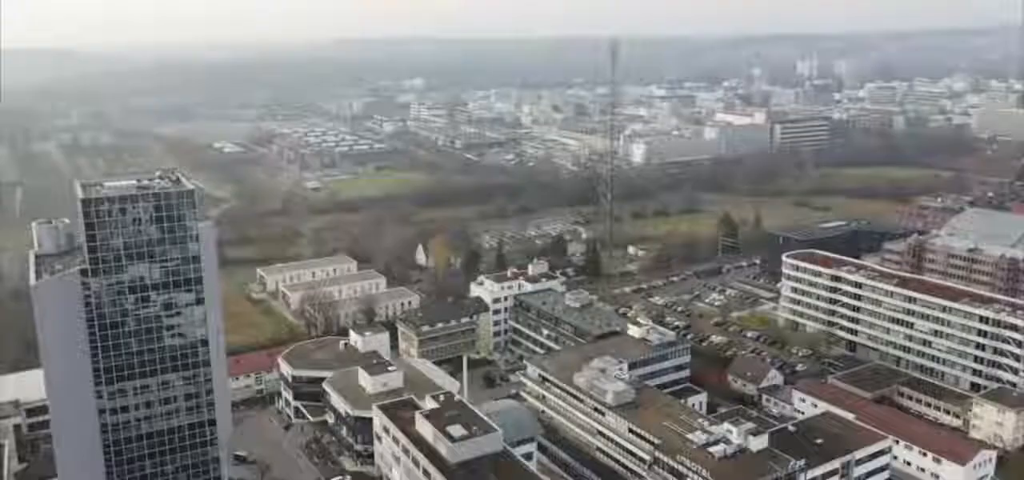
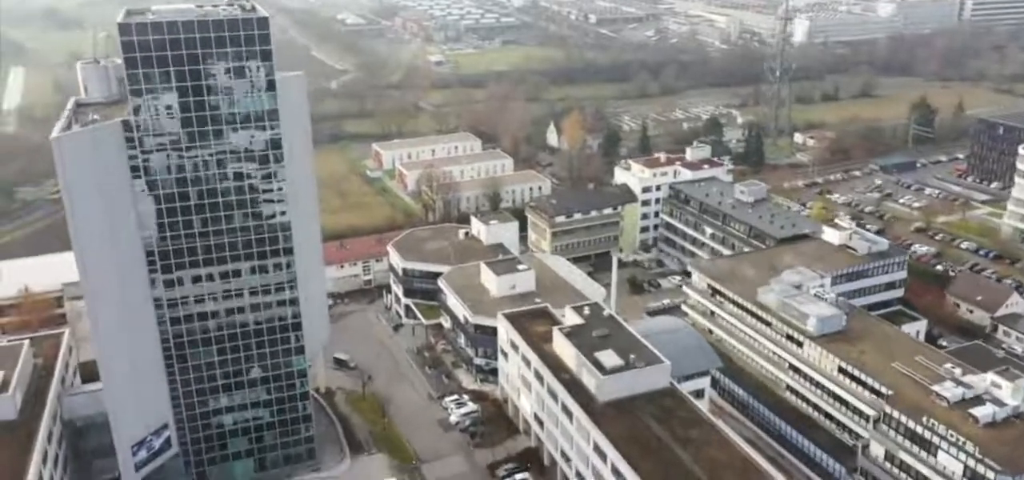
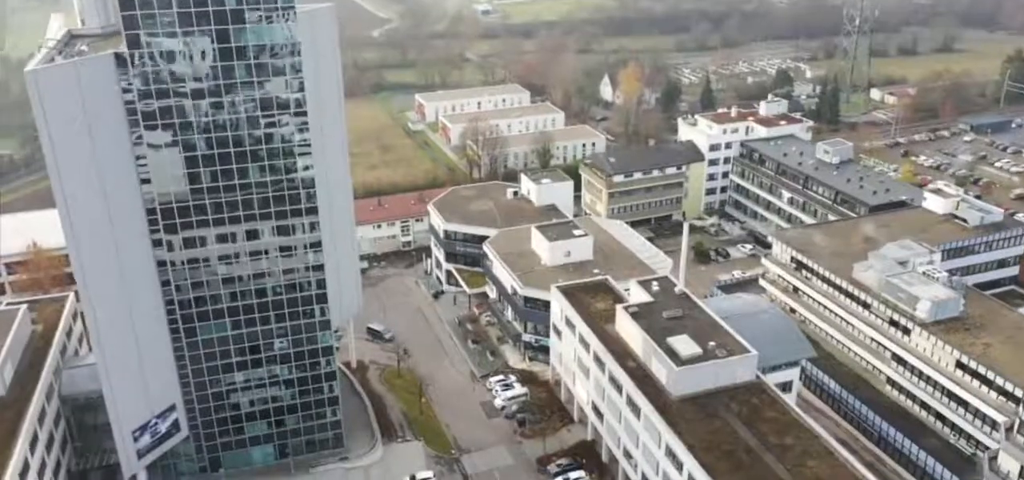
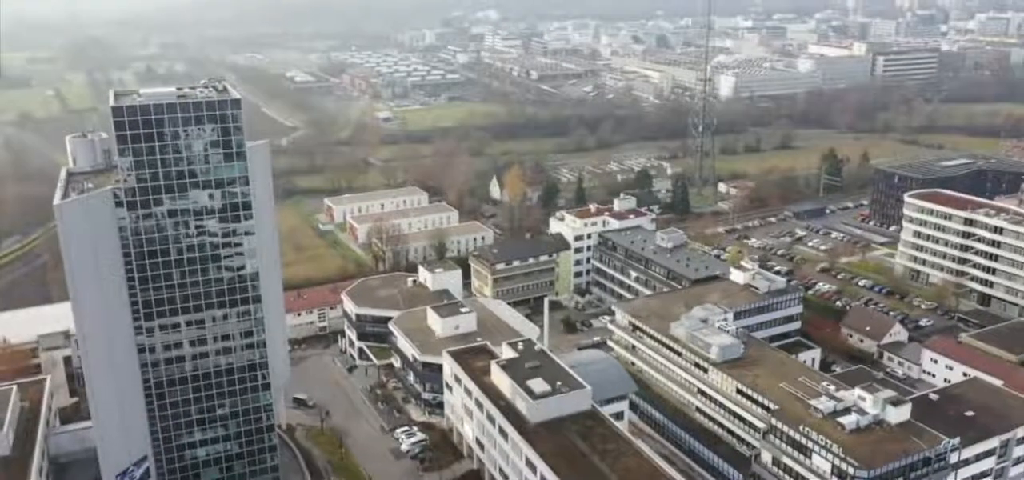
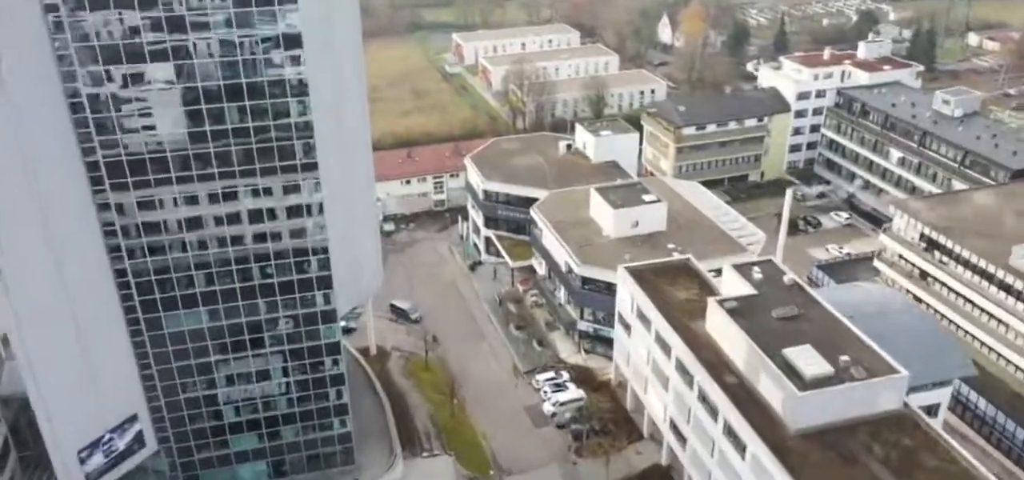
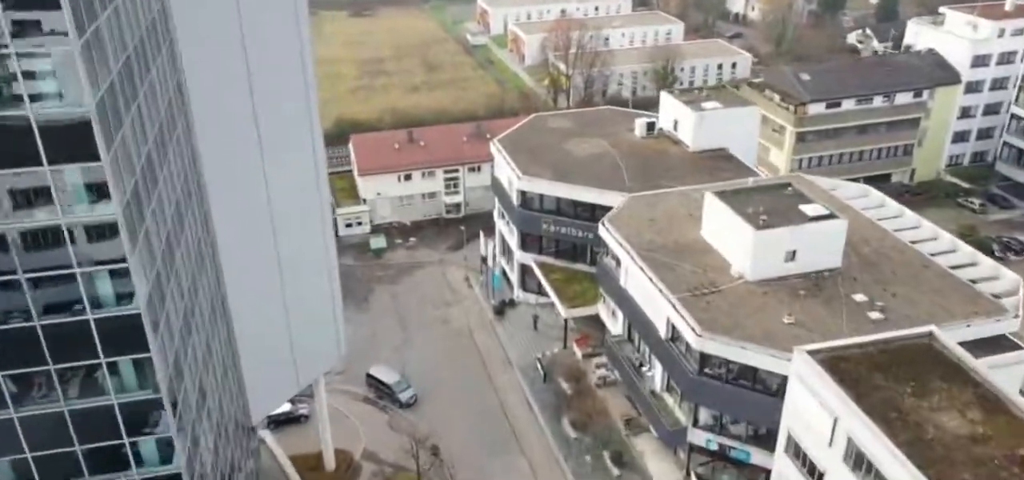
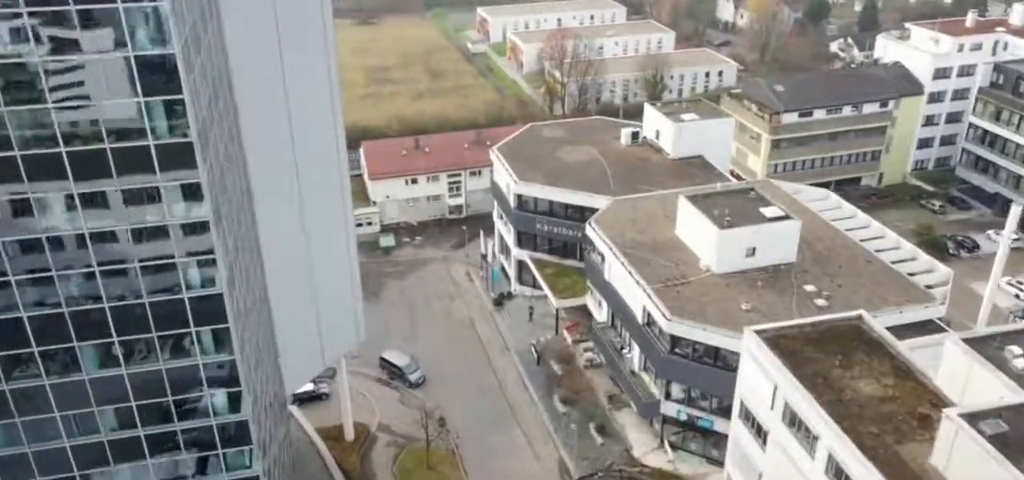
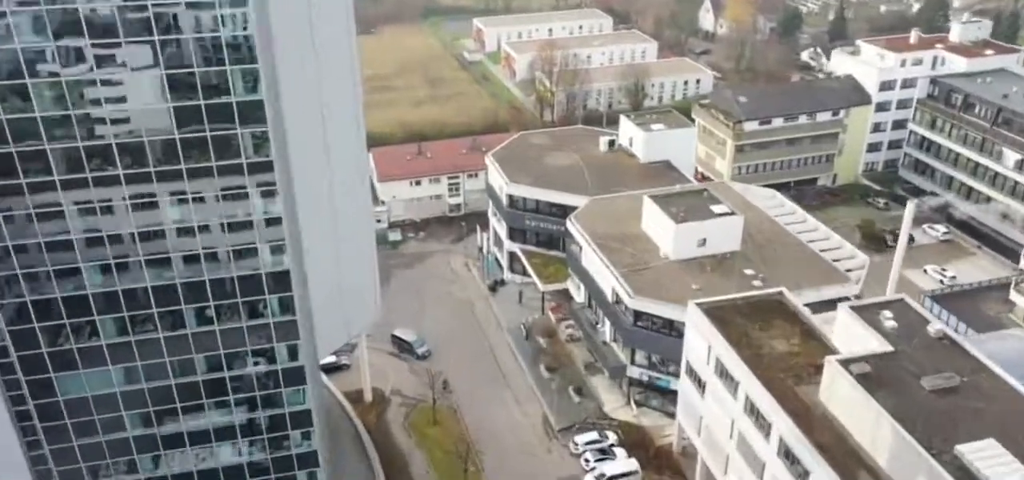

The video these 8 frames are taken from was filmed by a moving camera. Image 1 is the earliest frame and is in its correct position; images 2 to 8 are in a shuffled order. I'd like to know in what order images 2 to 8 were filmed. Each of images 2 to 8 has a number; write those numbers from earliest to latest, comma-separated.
4, 2, 3, 5, 8, 7, 6
